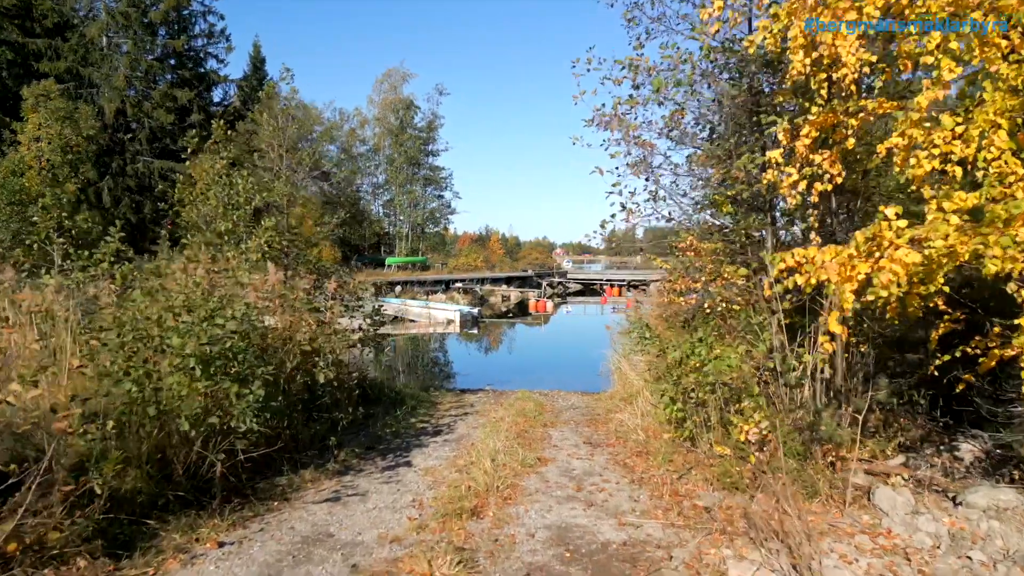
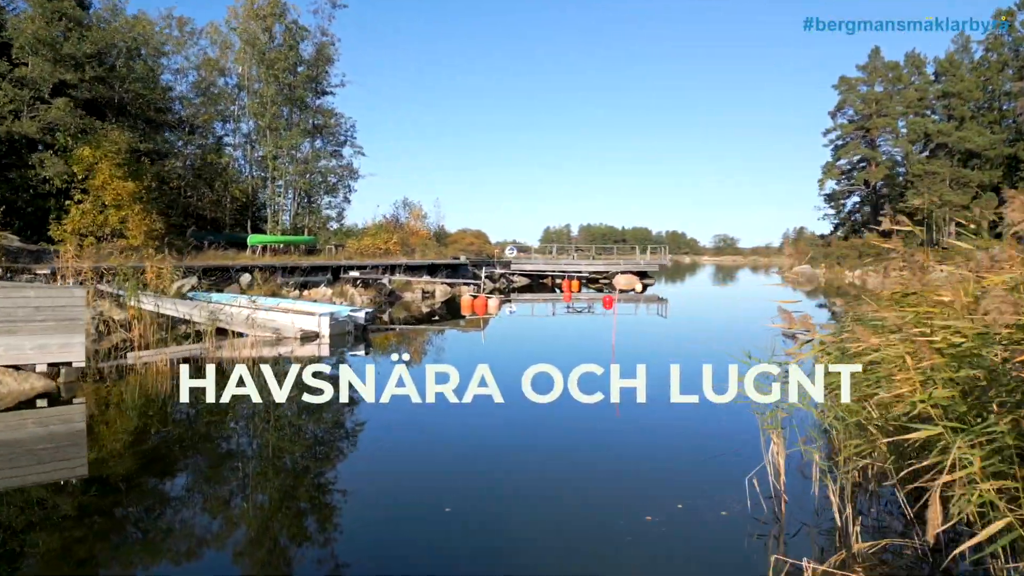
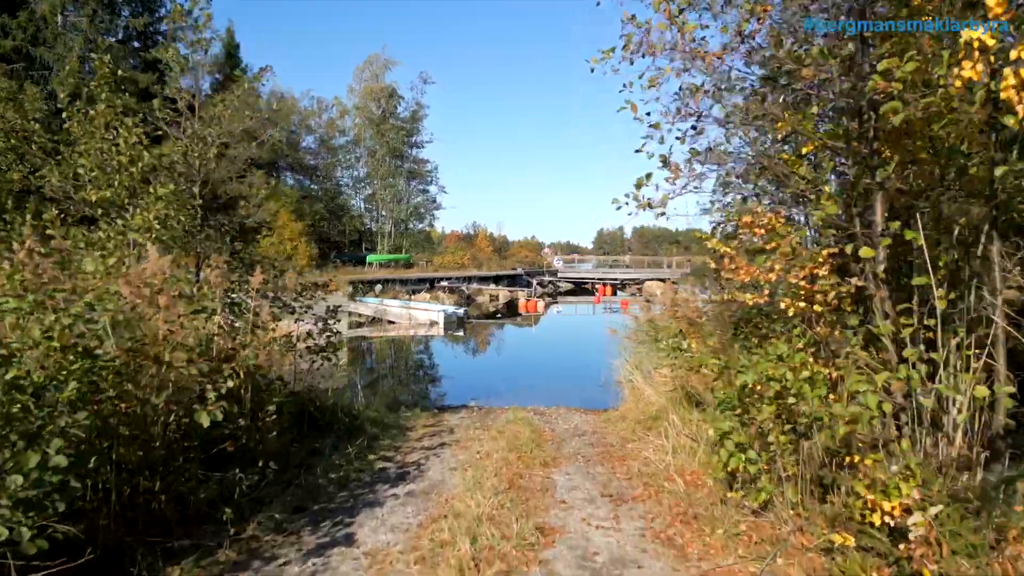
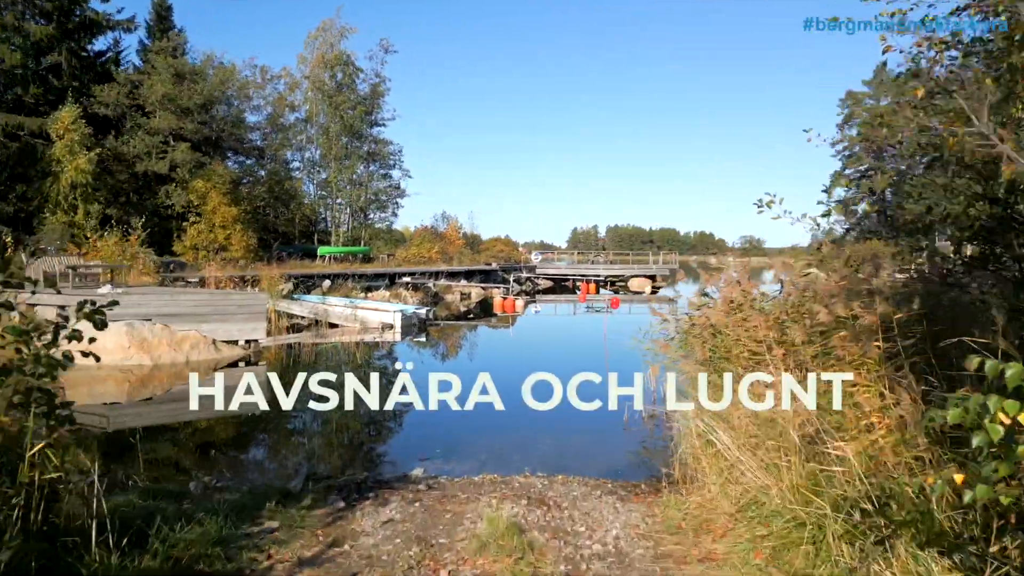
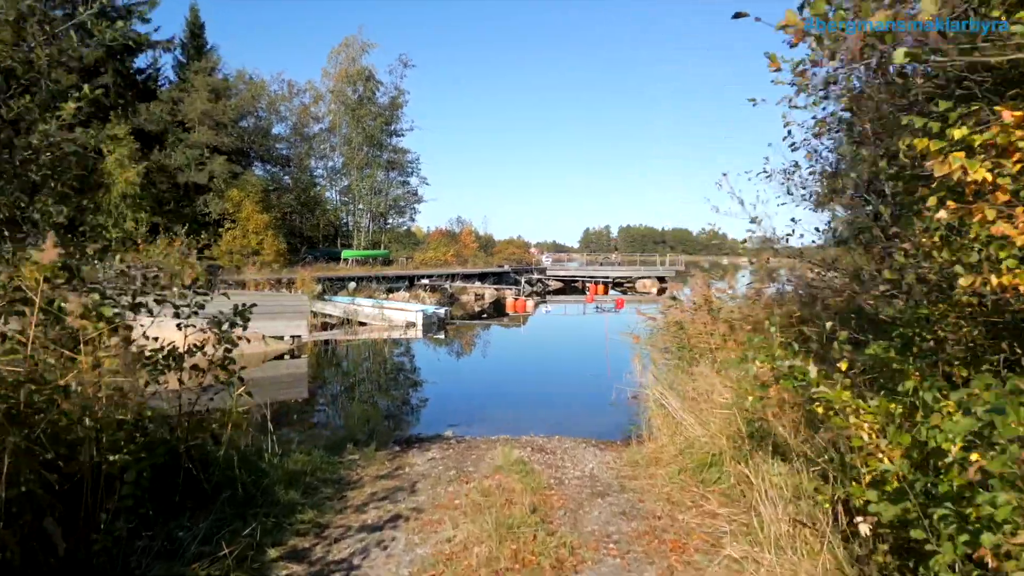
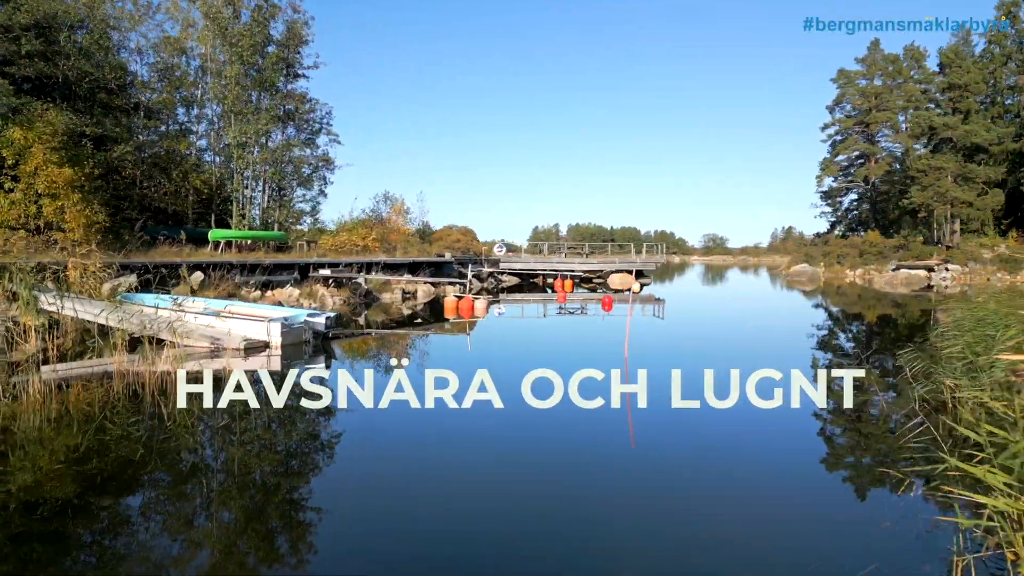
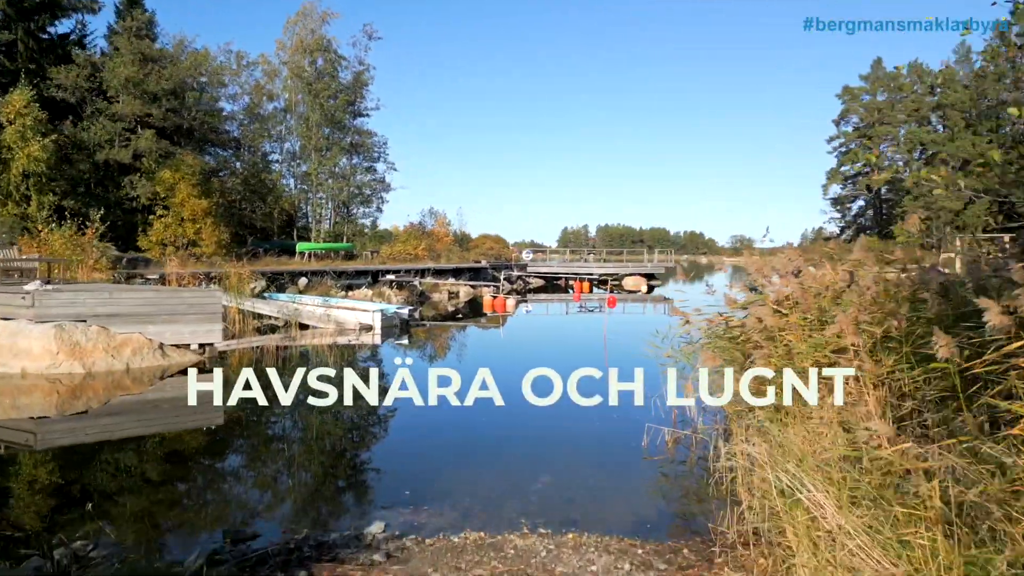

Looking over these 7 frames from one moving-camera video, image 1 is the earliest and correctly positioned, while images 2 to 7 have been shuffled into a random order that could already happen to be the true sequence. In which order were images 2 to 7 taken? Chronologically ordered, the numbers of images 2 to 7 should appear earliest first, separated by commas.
3, 5, 4, 7, 2, 6
